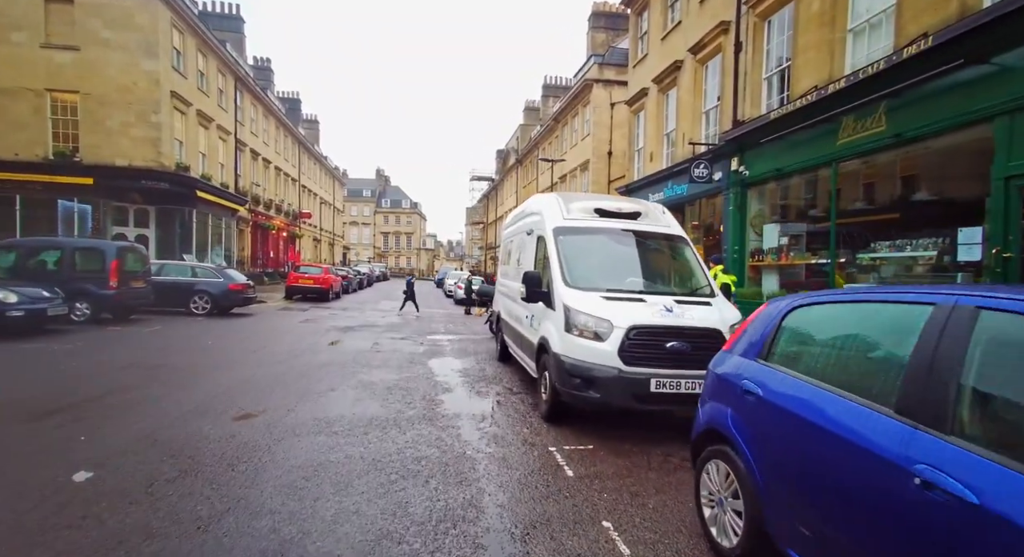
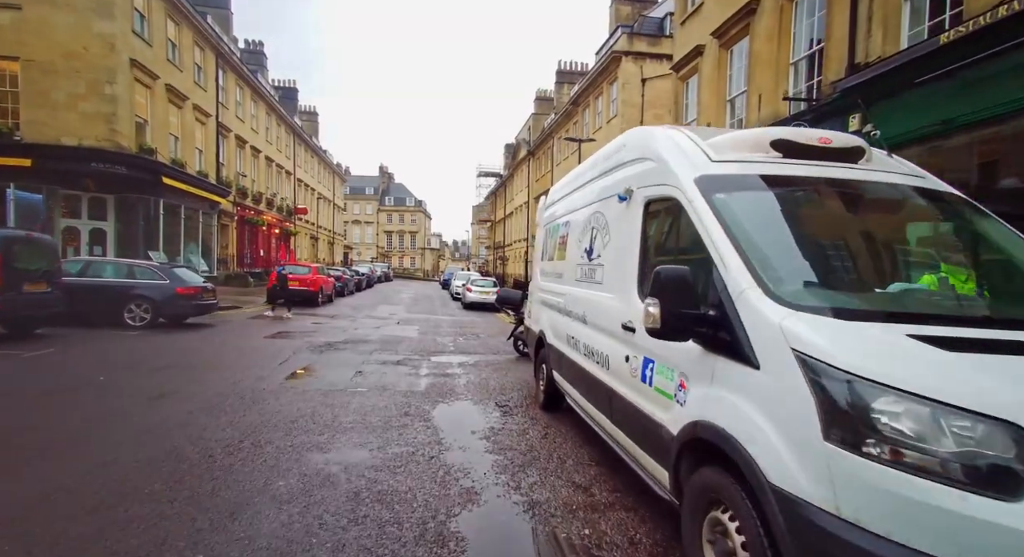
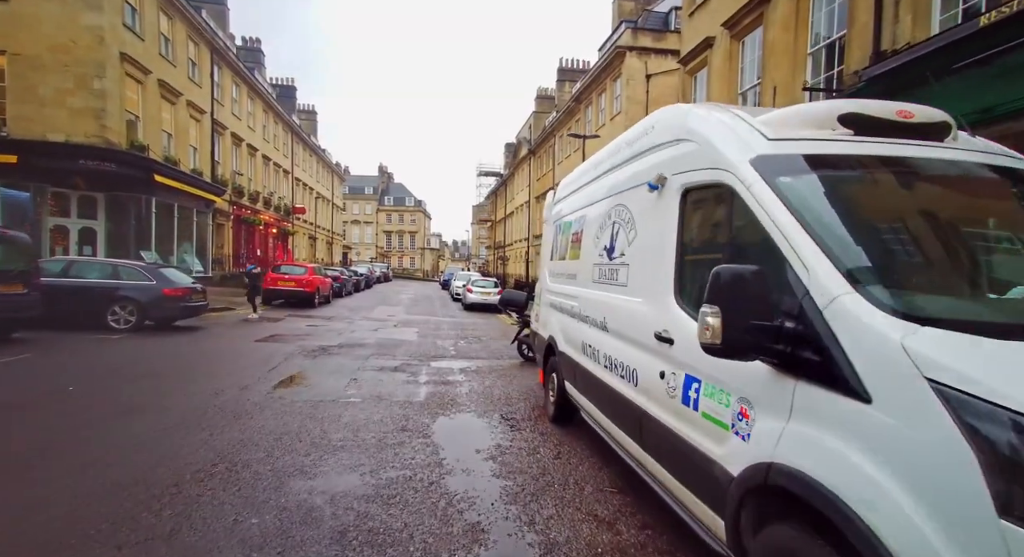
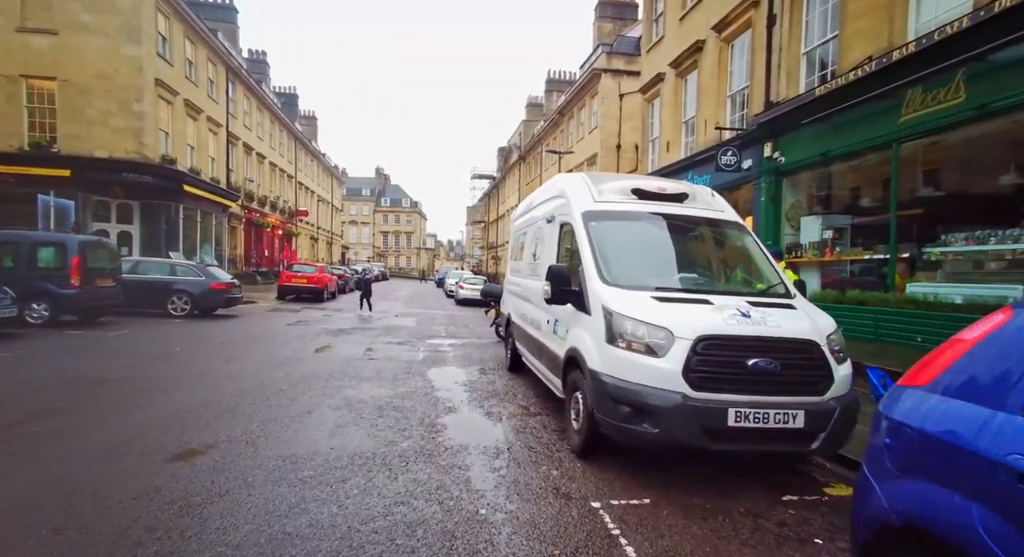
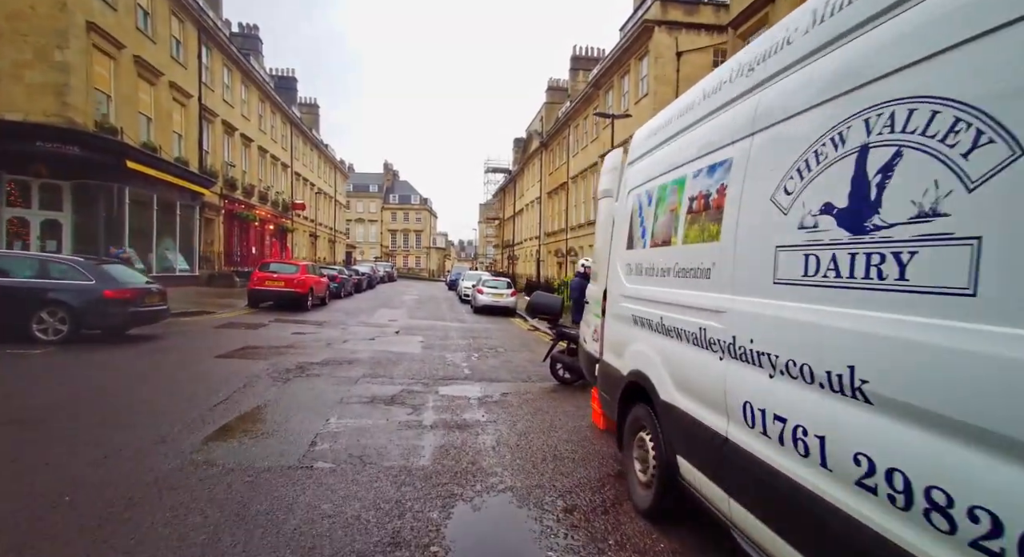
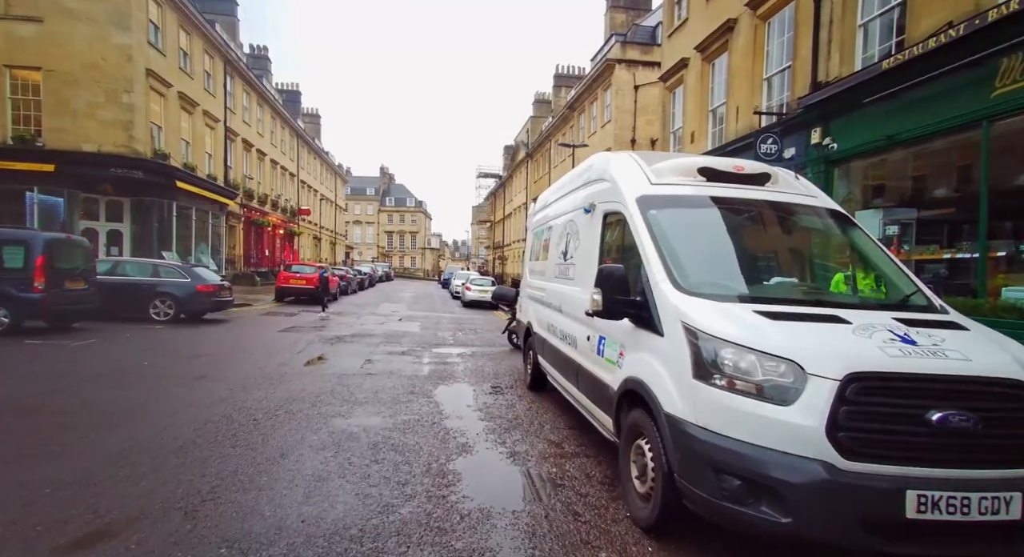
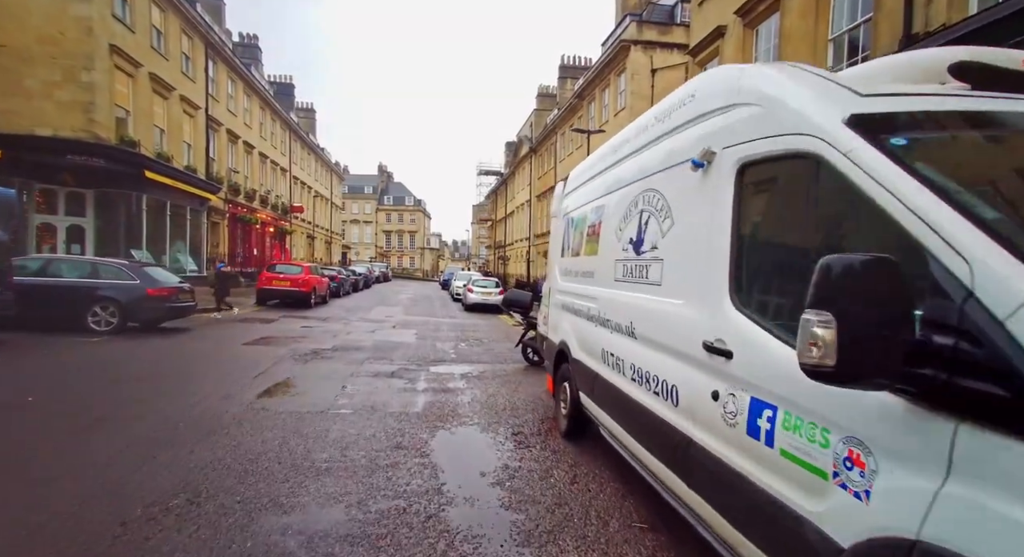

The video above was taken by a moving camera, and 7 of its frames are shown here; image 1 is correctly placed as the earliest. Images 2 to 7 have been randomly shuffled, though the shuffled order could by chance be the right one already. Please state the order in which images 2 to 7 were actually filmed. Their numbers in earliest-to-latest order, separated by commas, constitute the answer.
4, 6, 2, 3, 7, 5
